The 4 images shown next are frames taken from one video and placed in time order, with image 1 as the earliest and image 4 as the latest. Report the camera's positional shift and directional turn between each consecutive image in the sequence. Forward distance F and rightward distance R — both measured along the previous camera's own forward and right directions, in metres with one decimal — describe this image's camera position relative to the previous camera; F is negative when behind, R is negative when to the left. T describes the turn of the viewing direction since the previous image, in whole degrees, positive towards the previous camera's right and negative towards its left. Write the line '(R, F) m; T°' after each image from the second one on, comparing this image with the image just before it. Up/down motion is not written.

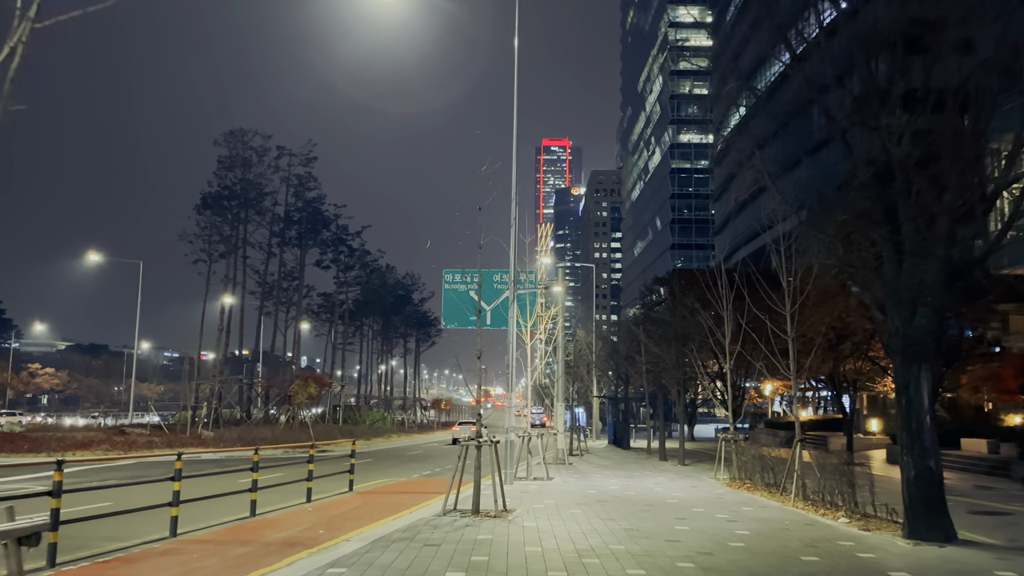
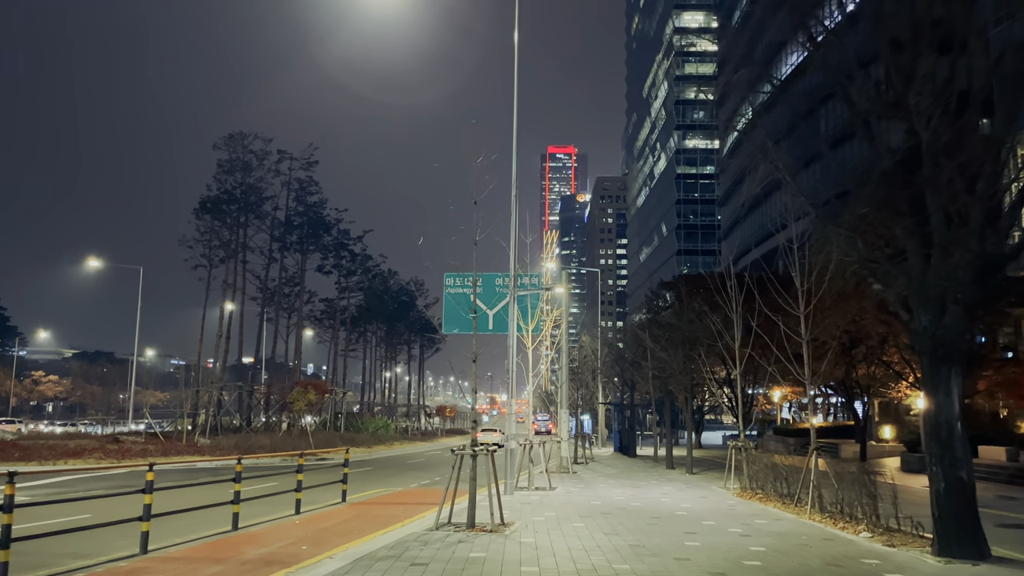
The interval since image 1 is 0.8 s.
(+0.1, +0.8) m; 0°
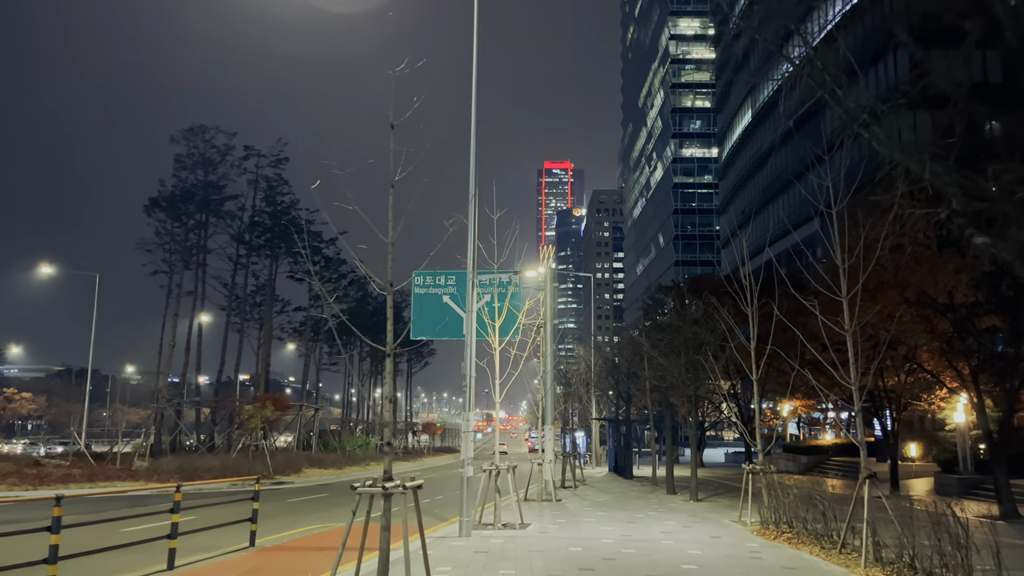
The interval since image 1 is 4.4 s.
(+0.8, +3.9) m; 0°
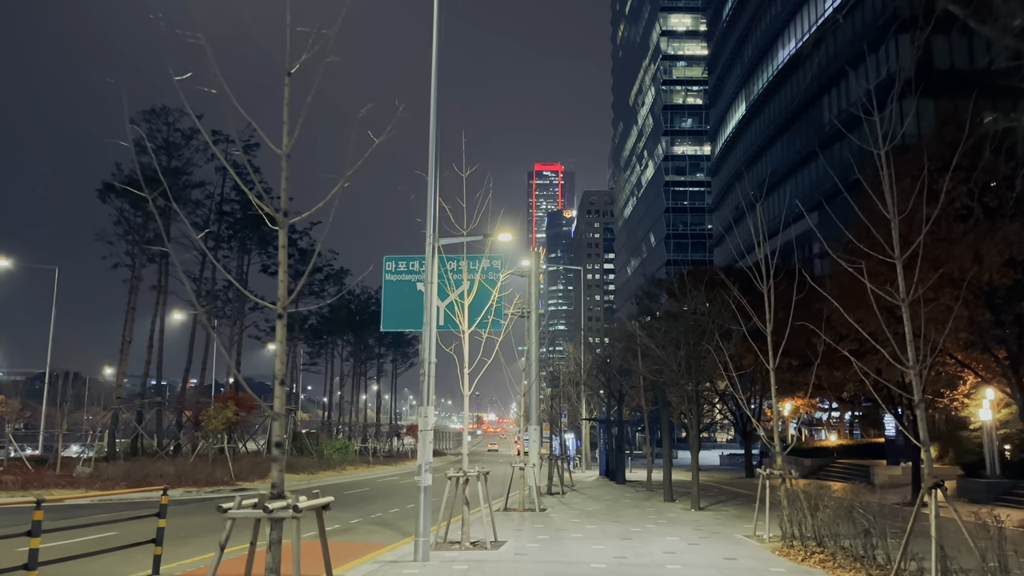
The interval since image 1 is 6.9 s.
(+0.4, +2.7) m; +1°
